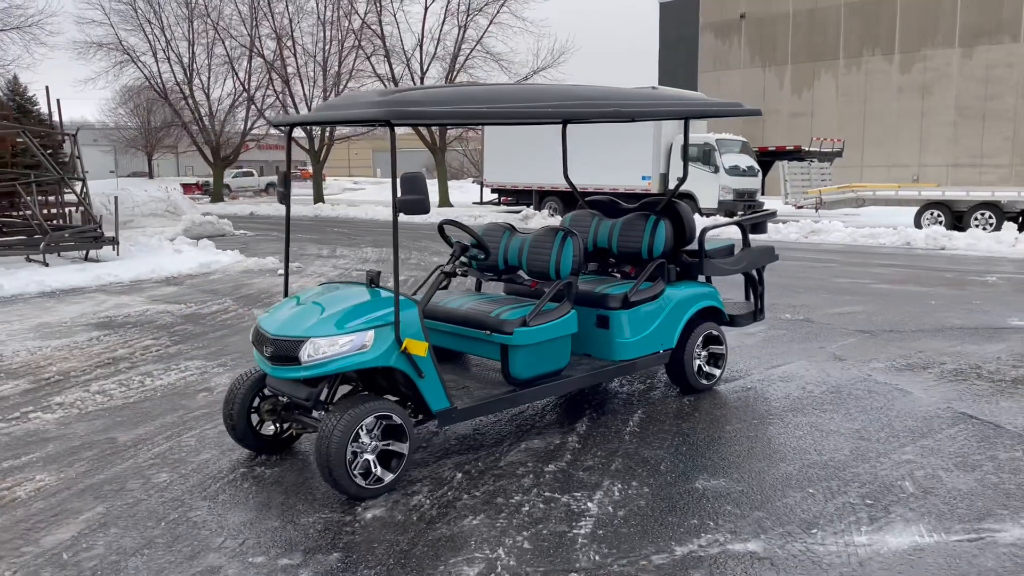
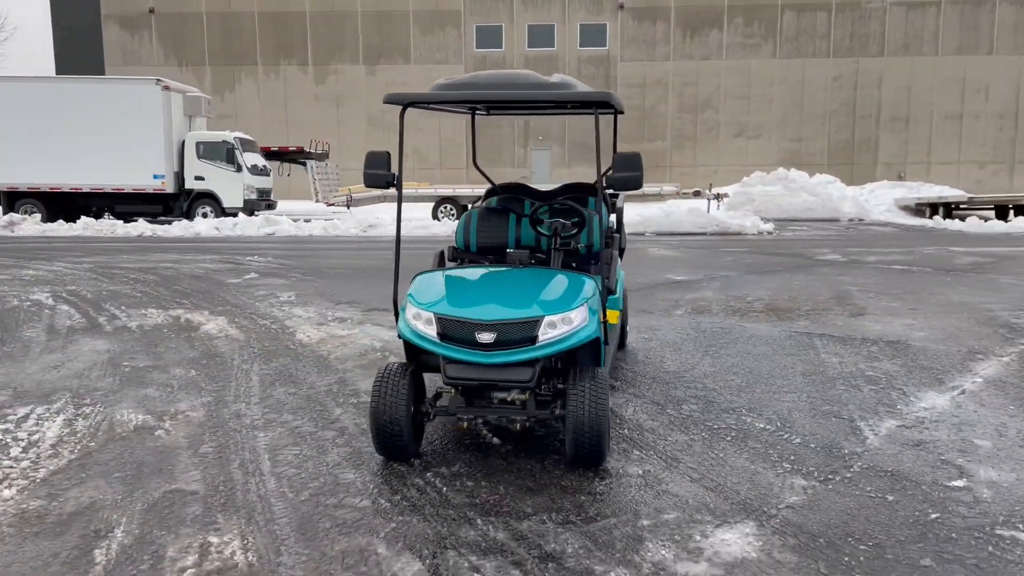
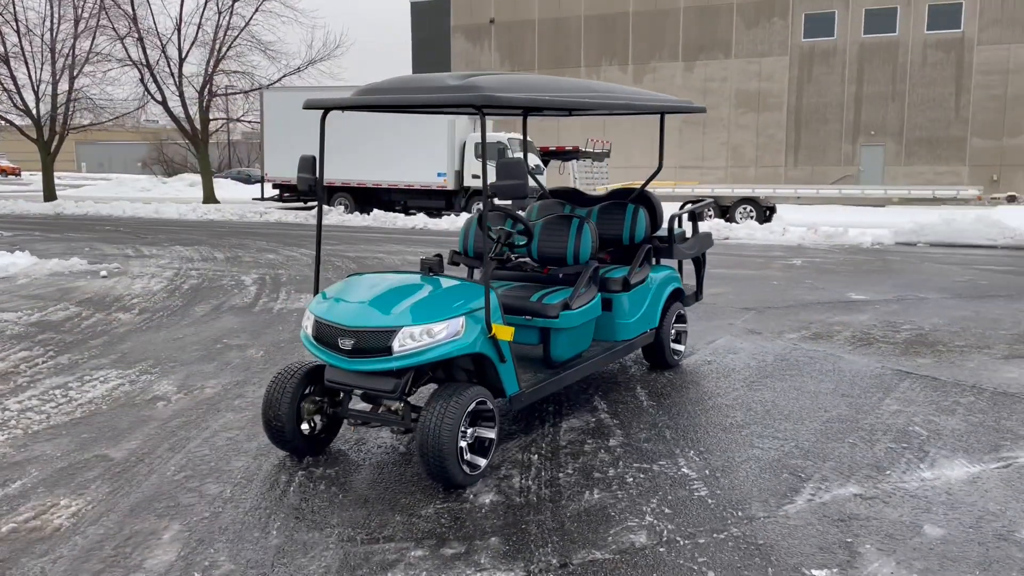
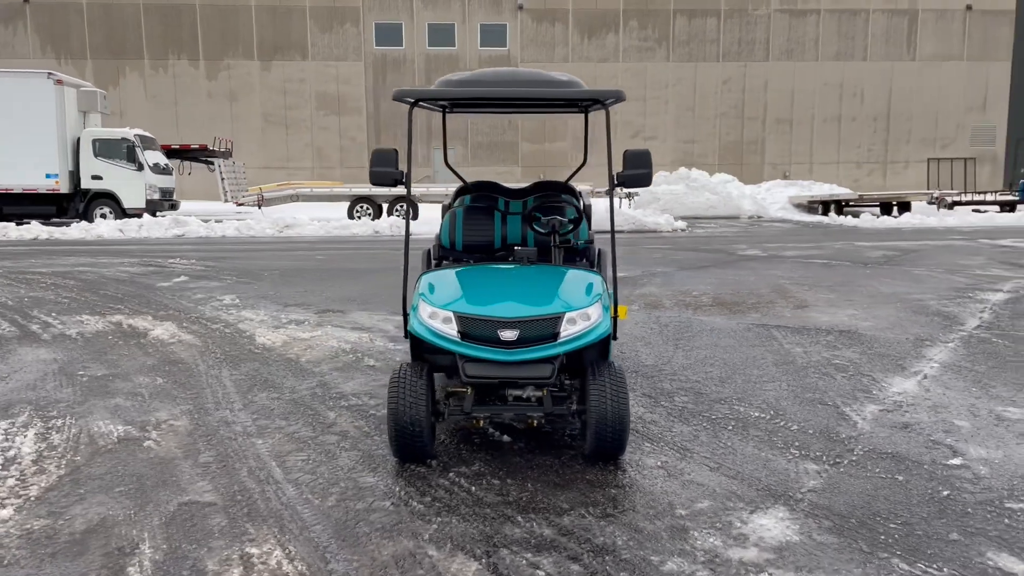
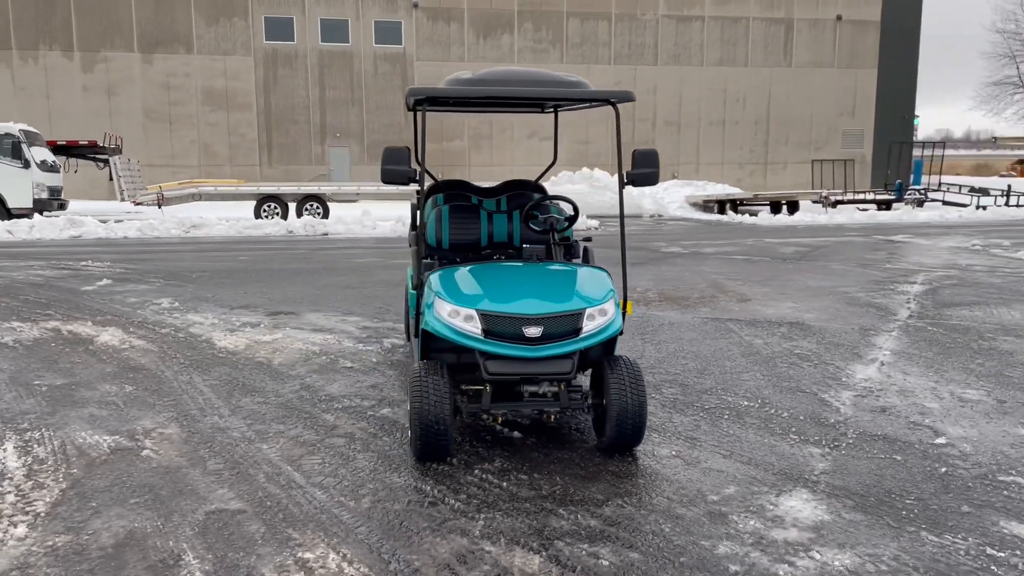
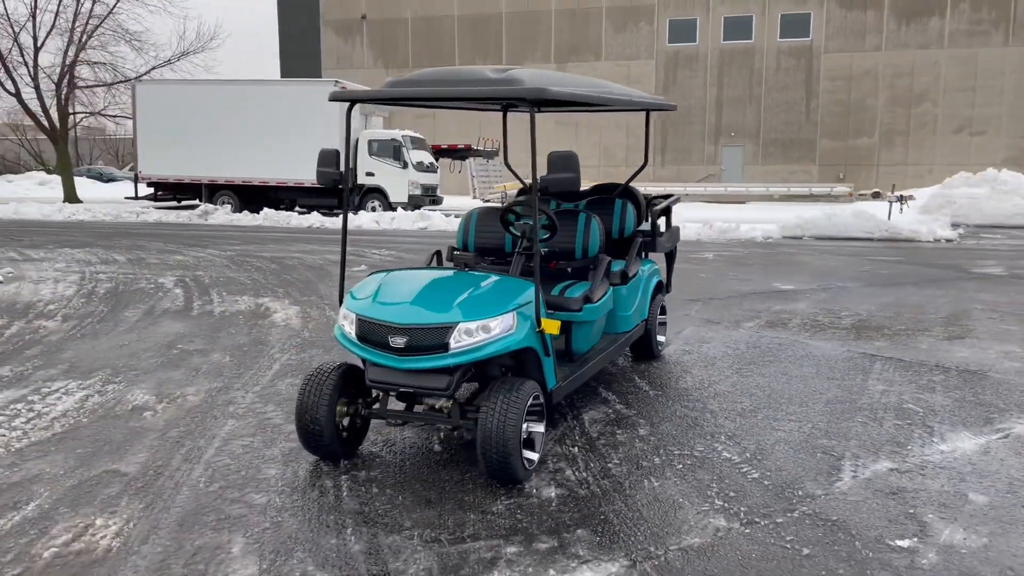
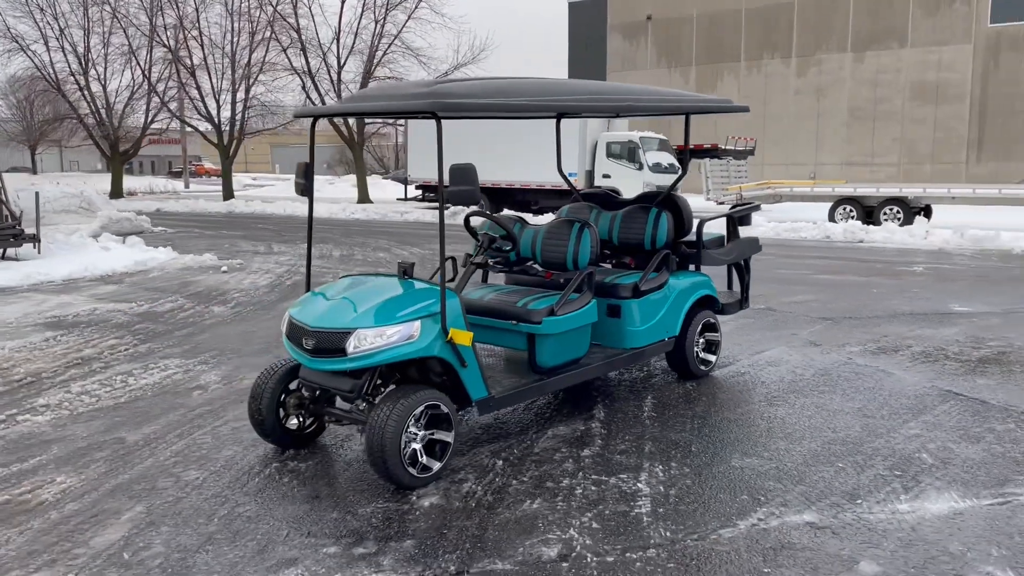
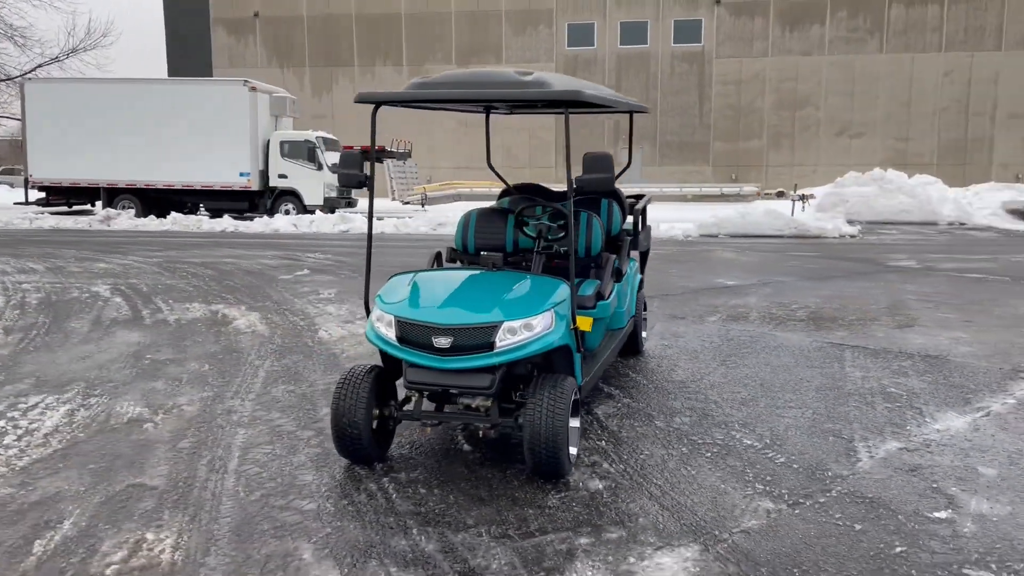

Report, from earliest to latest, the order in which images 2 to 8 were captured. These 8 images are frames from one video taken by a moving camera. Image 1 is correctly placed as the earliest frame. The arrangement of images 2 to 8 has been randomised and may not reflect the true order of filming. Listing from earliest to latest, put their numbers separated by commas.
7, 3, 6, 8, 2, 4, 5
